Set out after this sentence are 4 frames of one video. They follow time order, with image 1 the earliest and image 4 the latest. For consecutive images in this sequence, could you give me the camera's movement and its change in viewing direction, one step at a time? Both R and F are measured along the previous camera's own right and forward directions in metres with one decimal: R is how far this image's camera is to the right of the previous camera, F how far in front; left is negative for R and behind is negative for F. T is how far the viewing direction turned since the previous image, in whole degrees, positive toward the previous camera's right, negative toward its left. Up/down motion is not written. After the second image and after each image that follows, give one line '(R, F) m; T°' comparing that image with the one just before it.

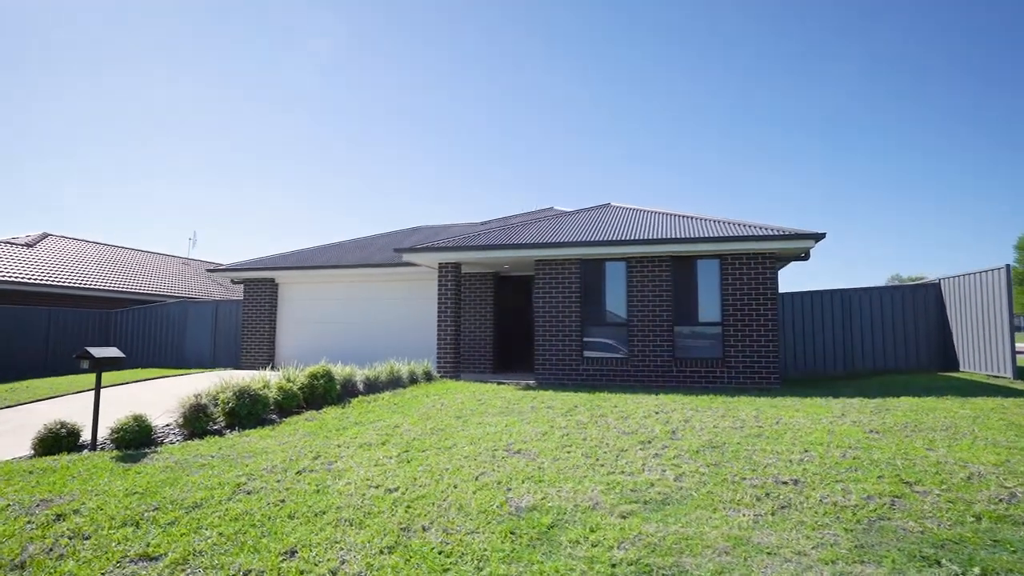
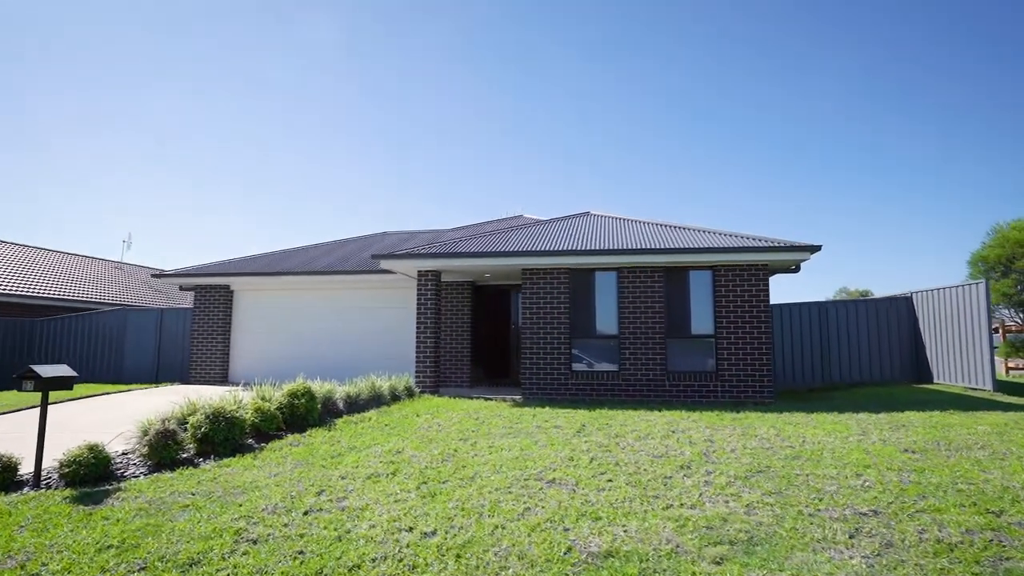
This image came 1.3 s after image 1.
(-0.8, +0.6) m; +6°
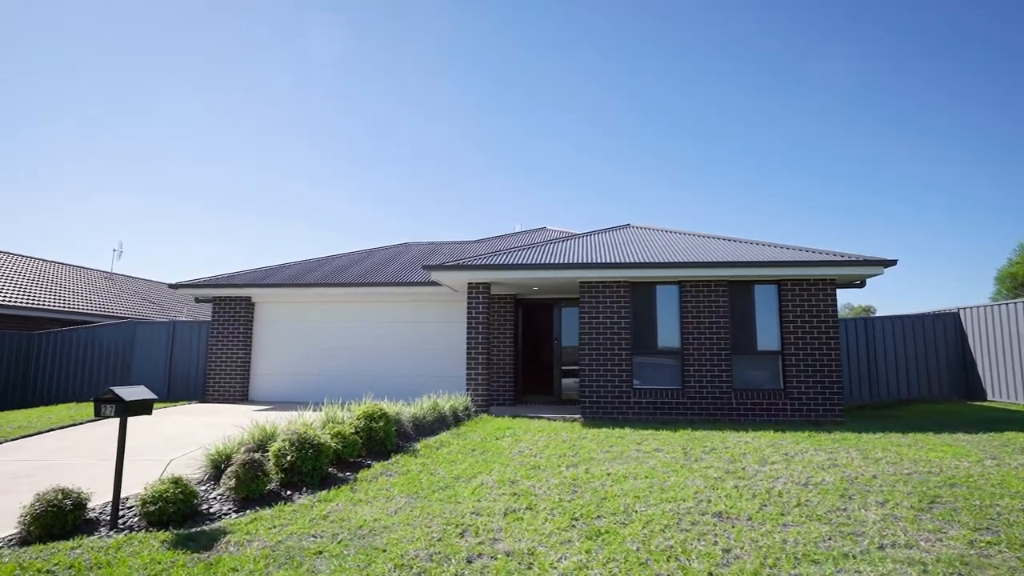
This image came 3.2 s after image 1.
(-1.5, +0.5) m; +2°
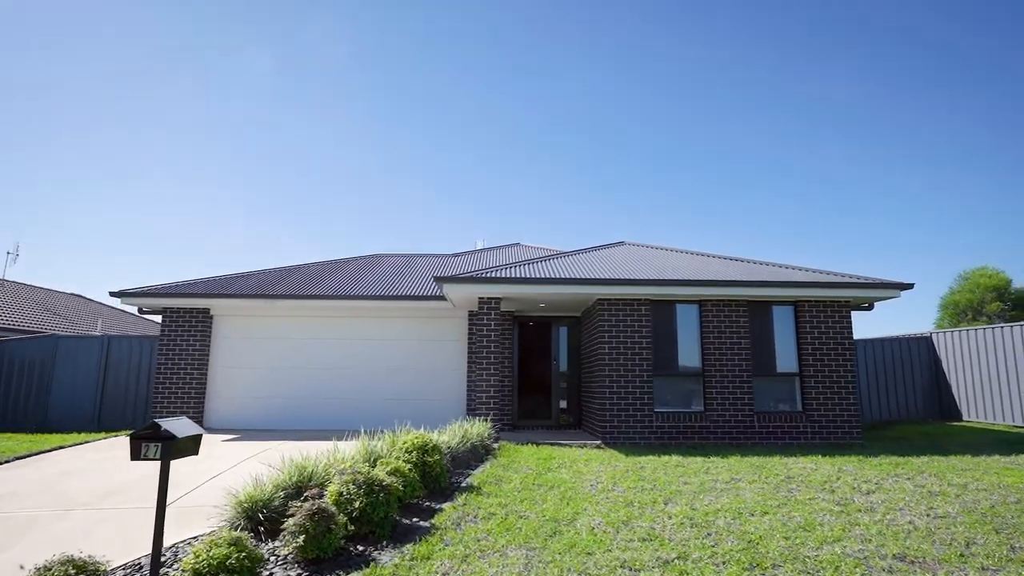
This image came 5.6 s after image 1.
(-1.7, +0.9) m; +8°
